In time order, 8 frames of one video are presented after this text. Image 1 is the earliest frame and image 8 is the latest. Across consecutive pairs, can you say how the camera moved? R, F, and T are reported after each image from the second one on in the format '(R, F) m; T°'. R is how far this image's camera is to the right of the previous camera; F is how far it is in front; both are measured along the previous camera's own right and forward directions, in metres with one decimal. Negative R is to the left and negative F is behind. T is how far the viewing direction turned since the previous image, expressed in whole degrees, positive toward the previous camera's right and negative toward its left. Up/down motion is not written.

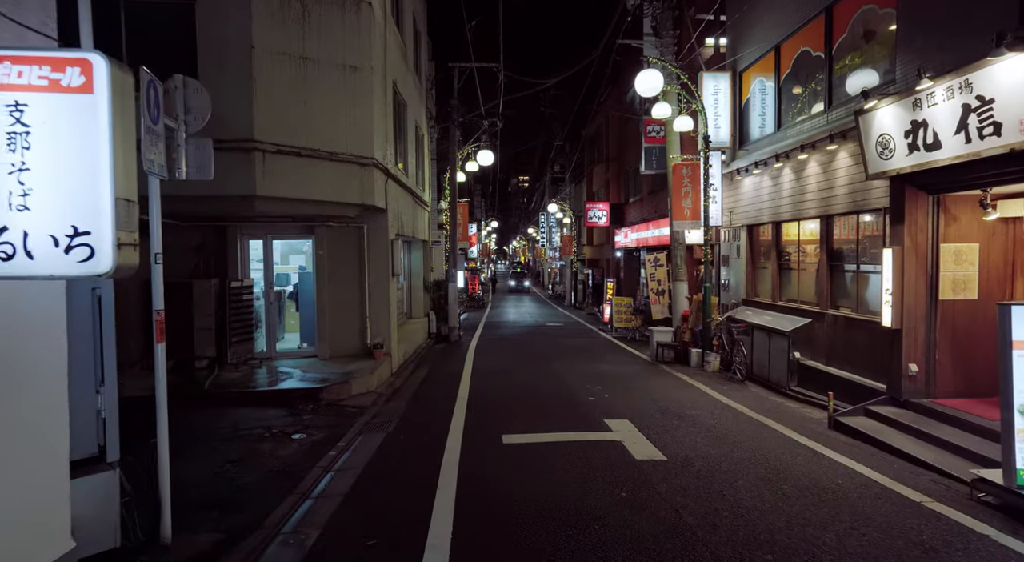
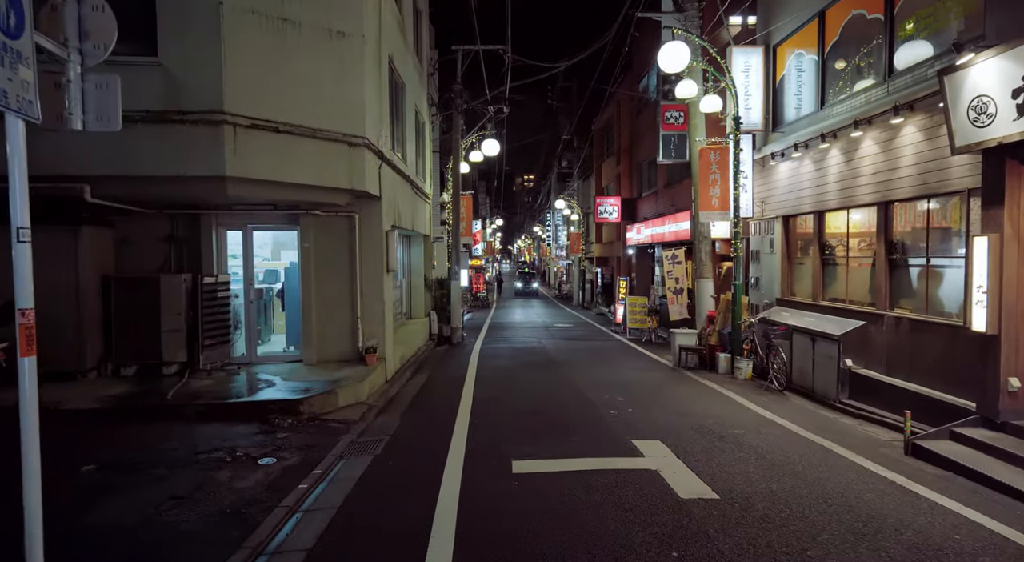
(-0.1, +1.5) m; 0°
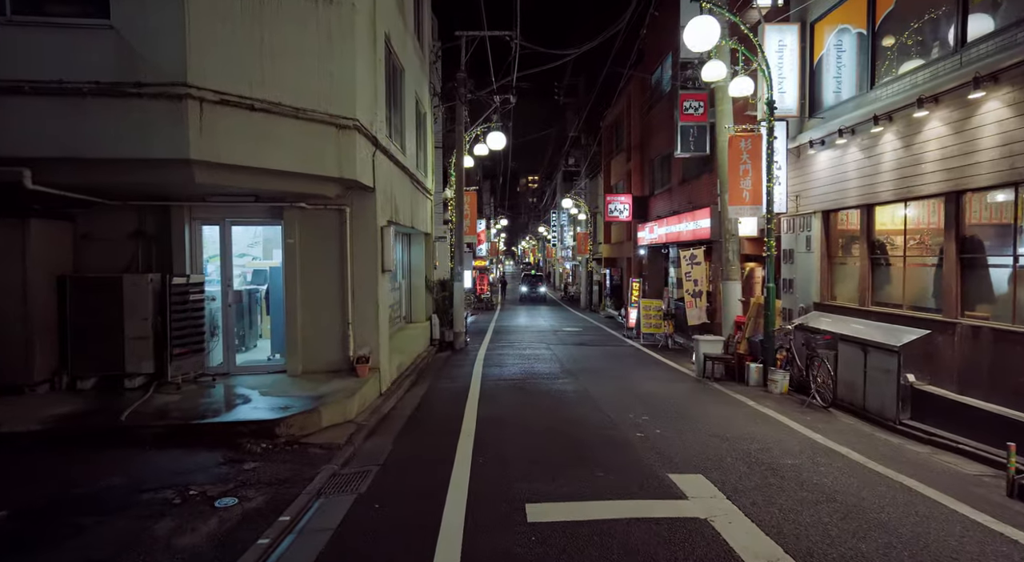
(-0.1, +1.3) m; 0°
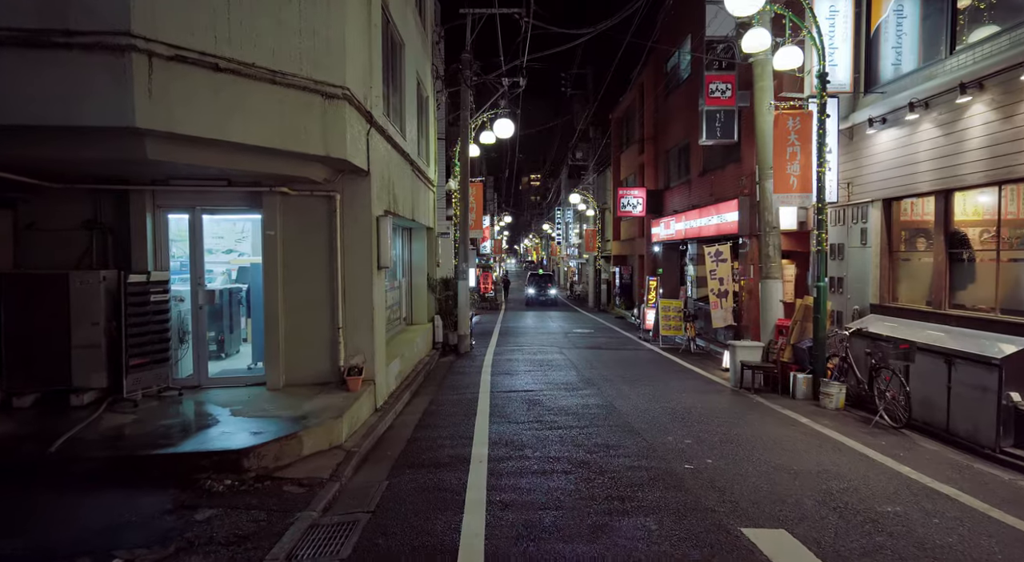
(-0.2, +1.5) m; 0°
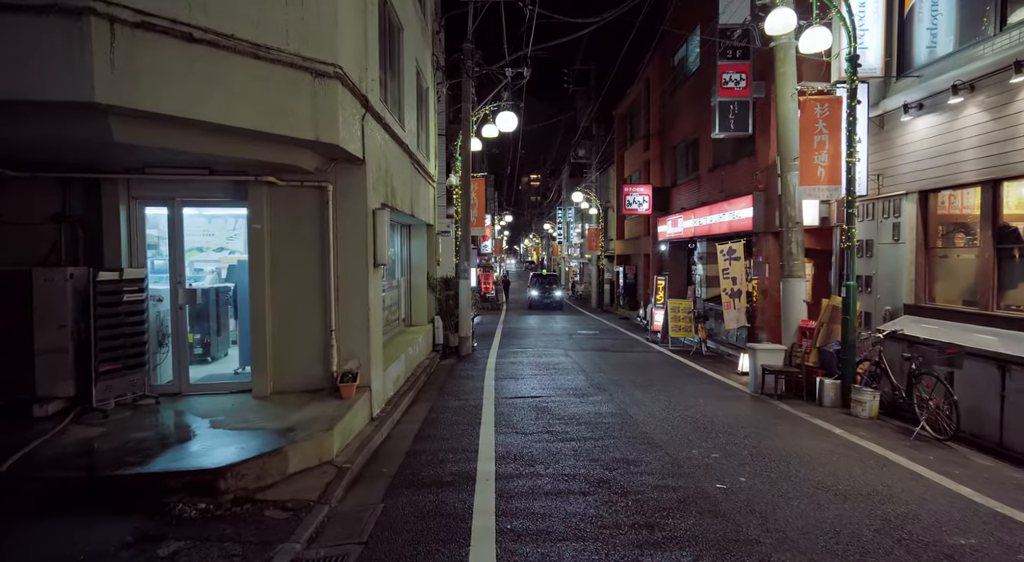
(-0.1, +0.8) m; 0°
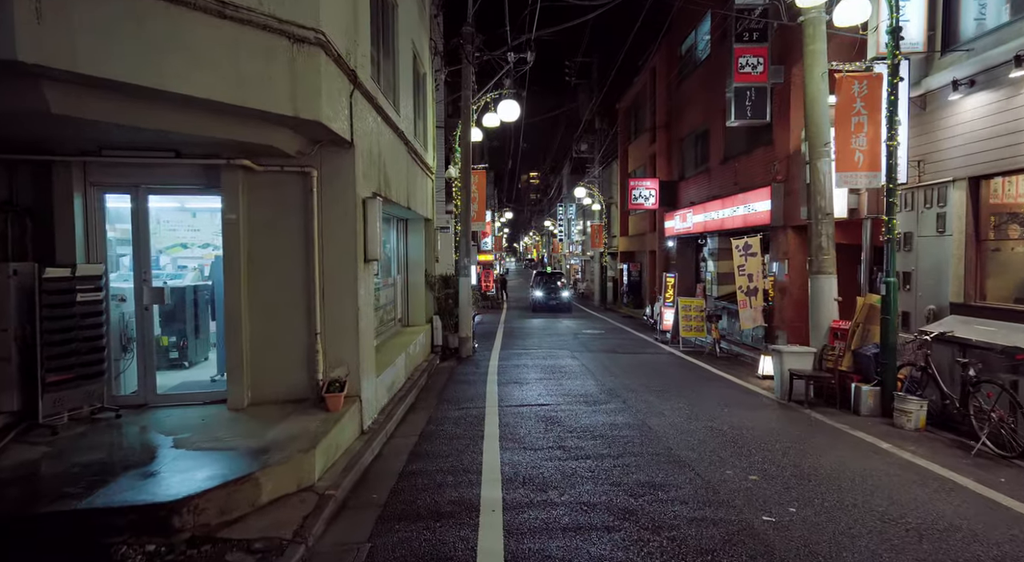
(-0.1, +0.9) m; 0°
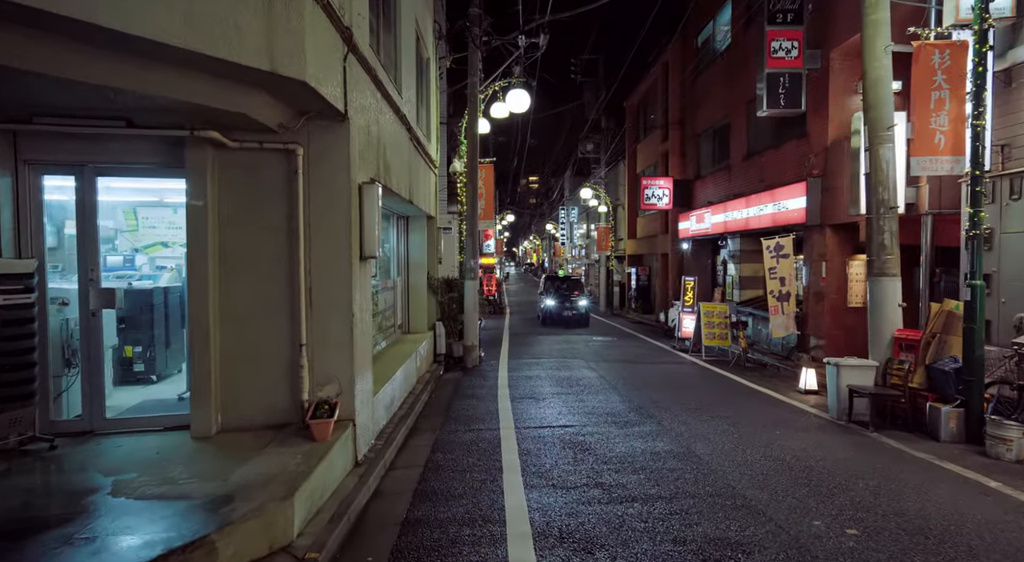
(-0.3, +1.3) m; 0°
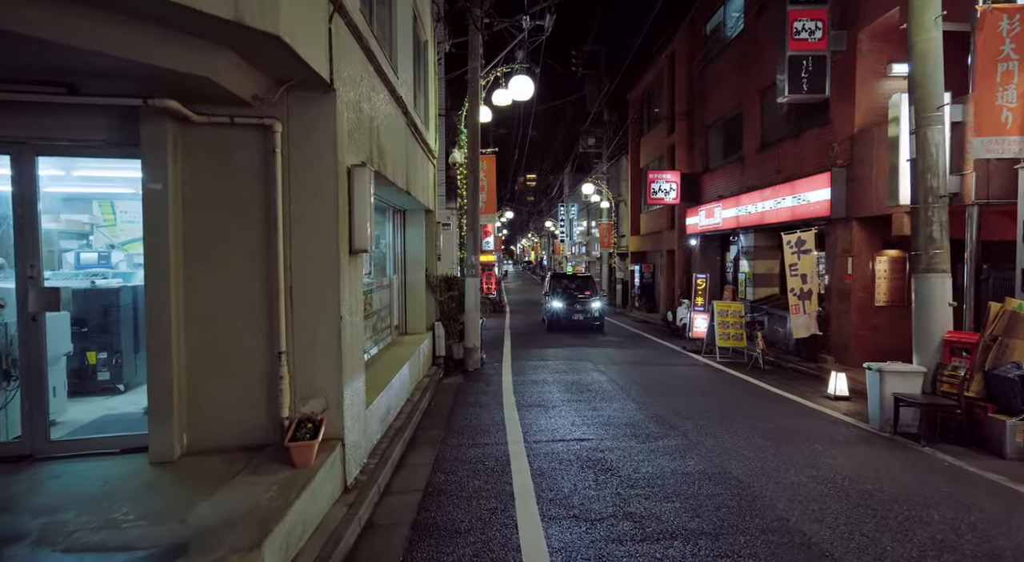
(-0.1, +0.9) m; 0°
